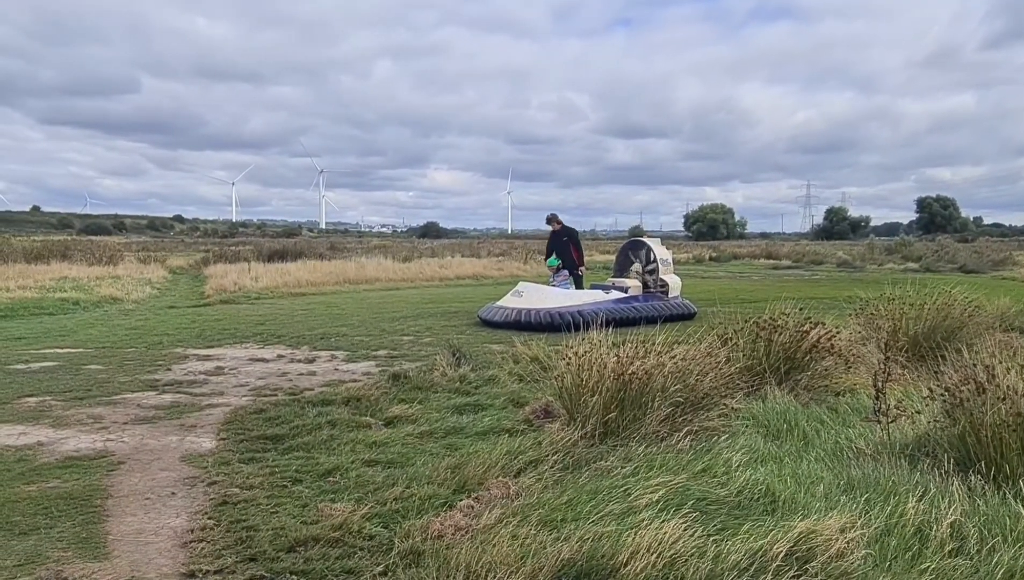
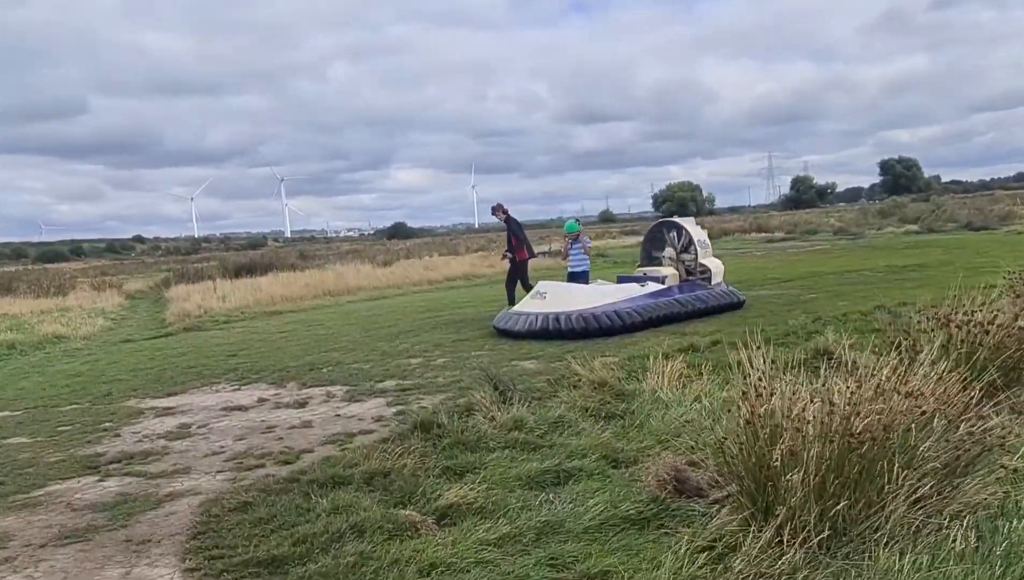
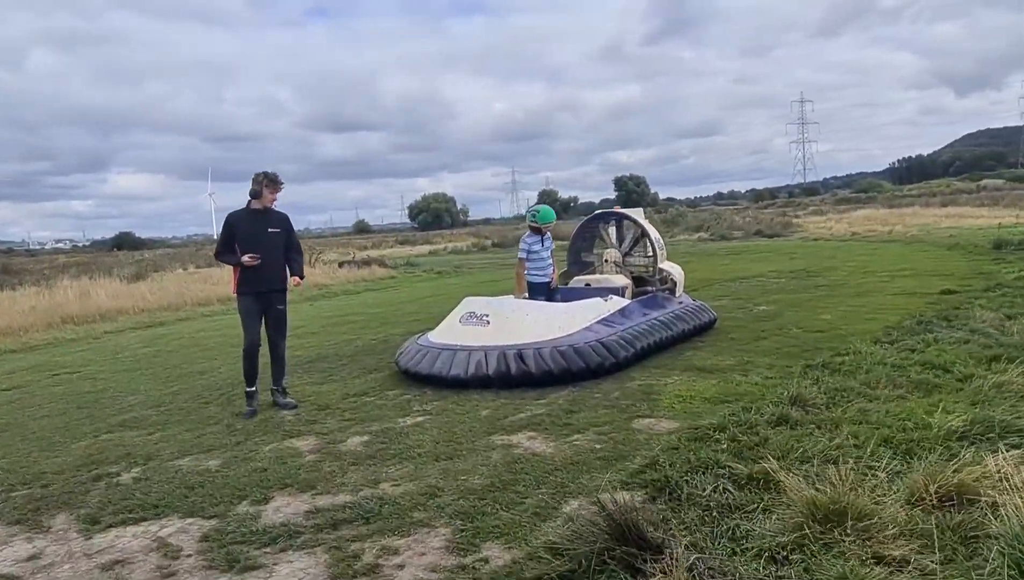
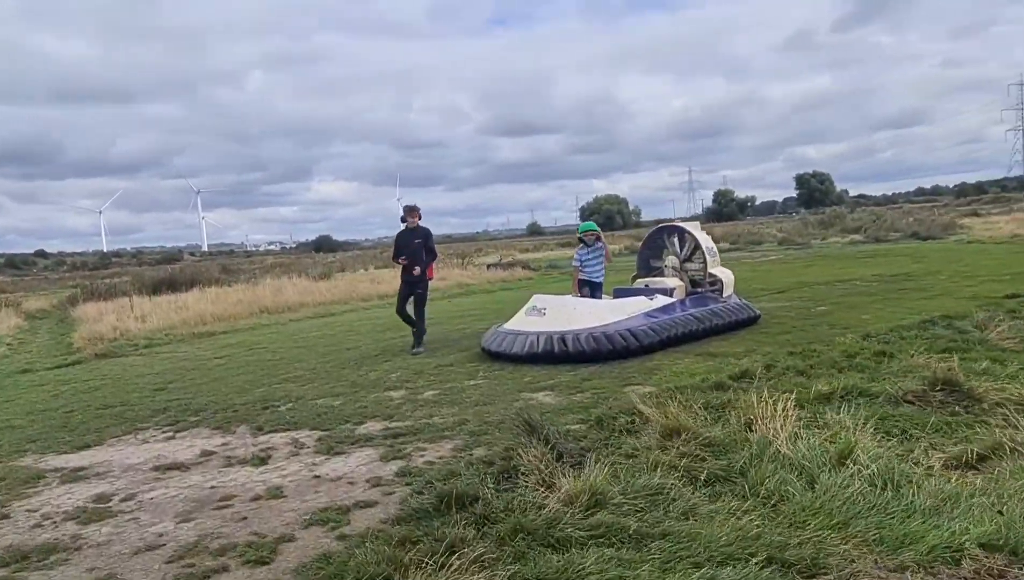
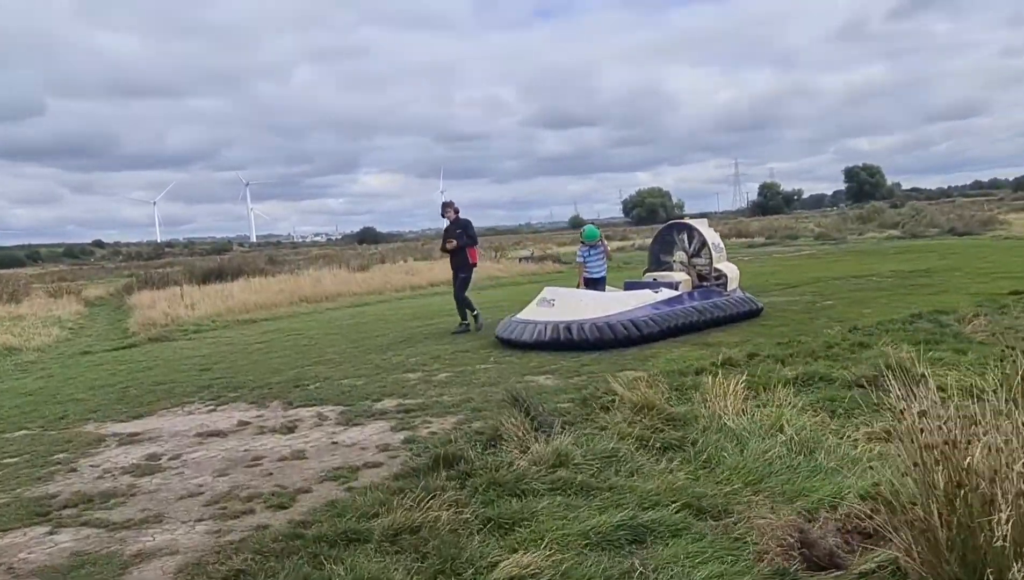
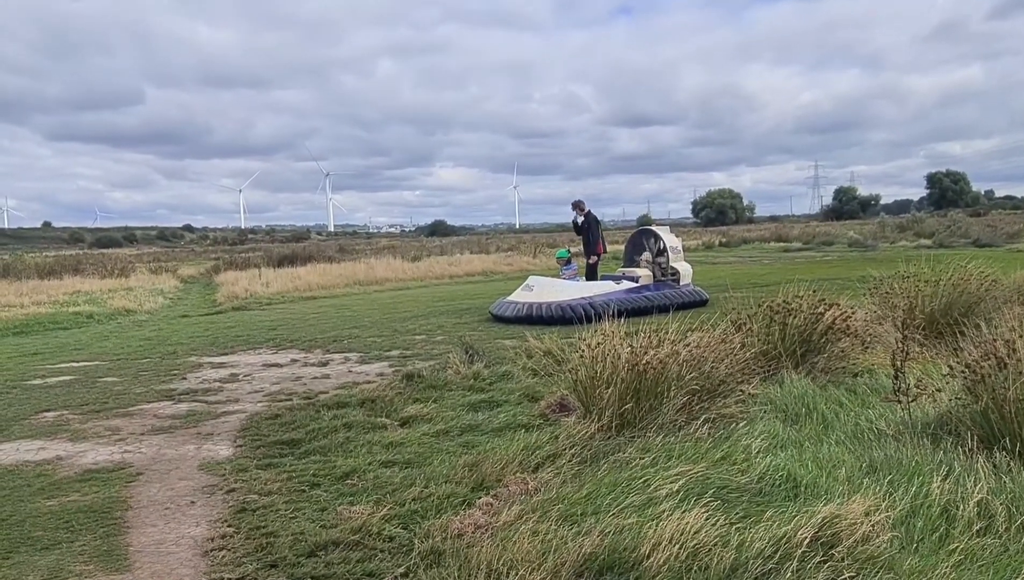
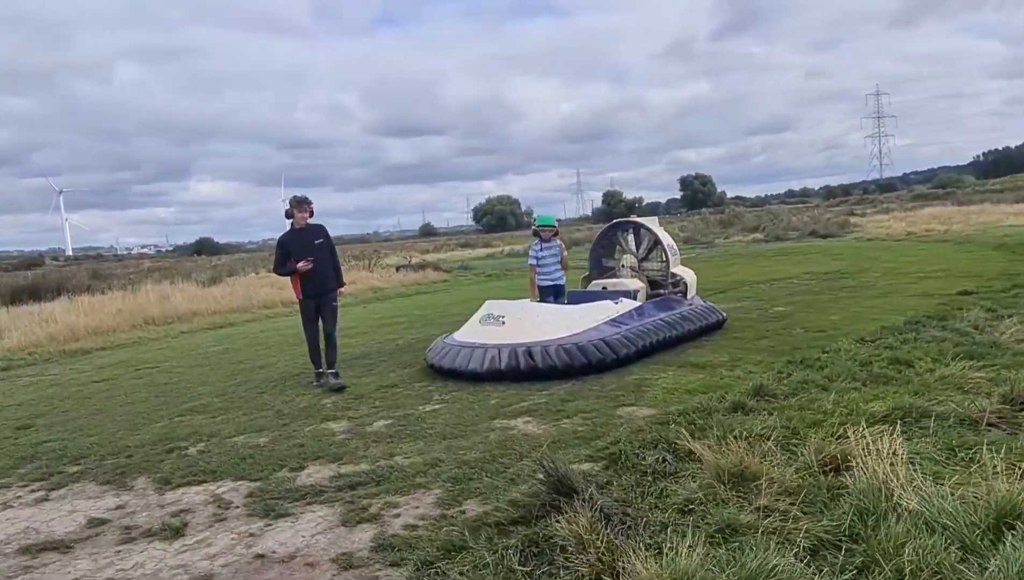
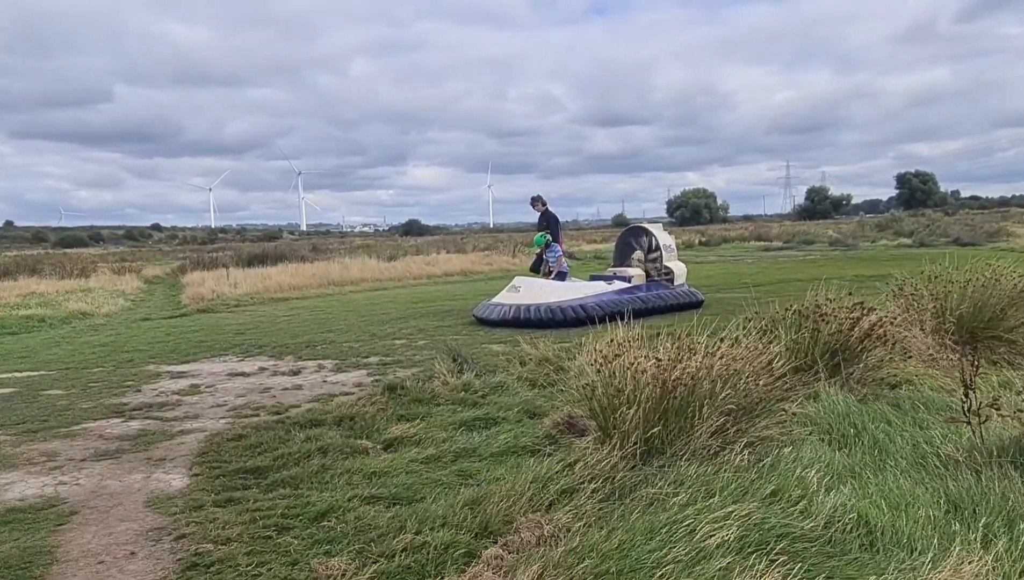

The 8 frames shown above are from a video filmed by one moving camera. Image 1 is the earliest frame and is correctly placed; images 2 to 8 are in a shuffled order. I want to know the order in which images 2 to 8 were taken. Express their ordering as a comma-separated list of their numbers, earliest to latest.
6, 8, 2, 5, 4, 7, 3
